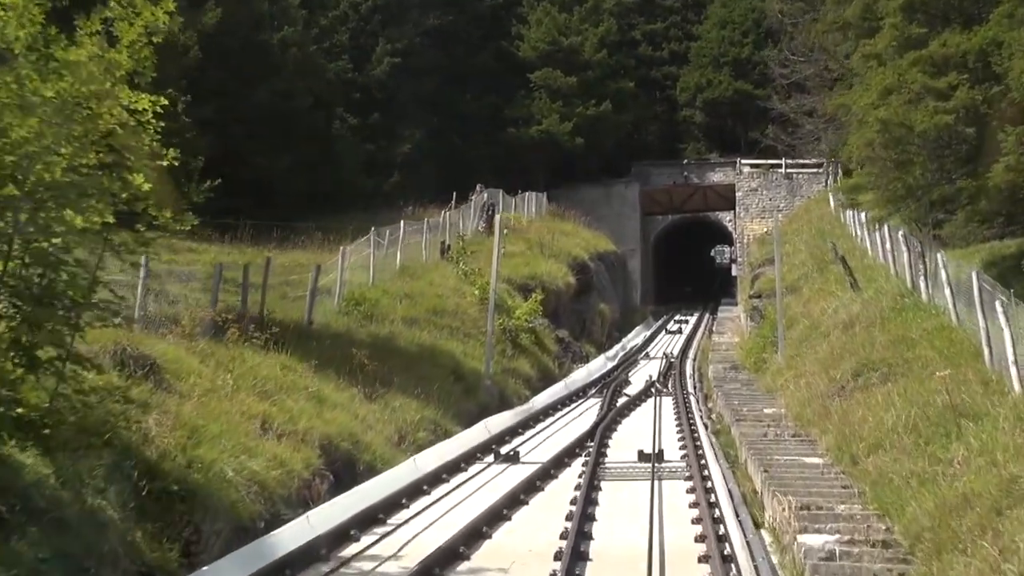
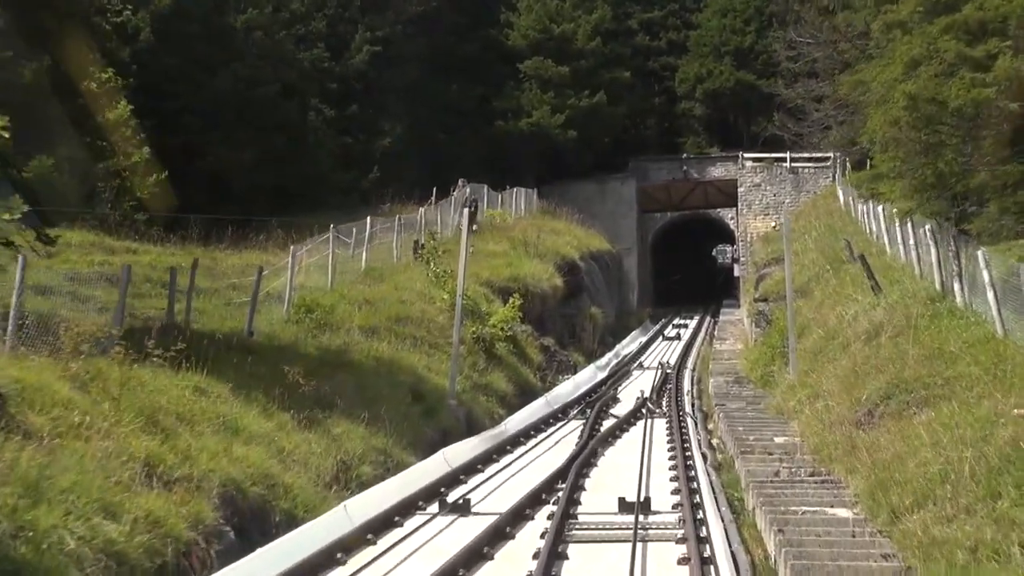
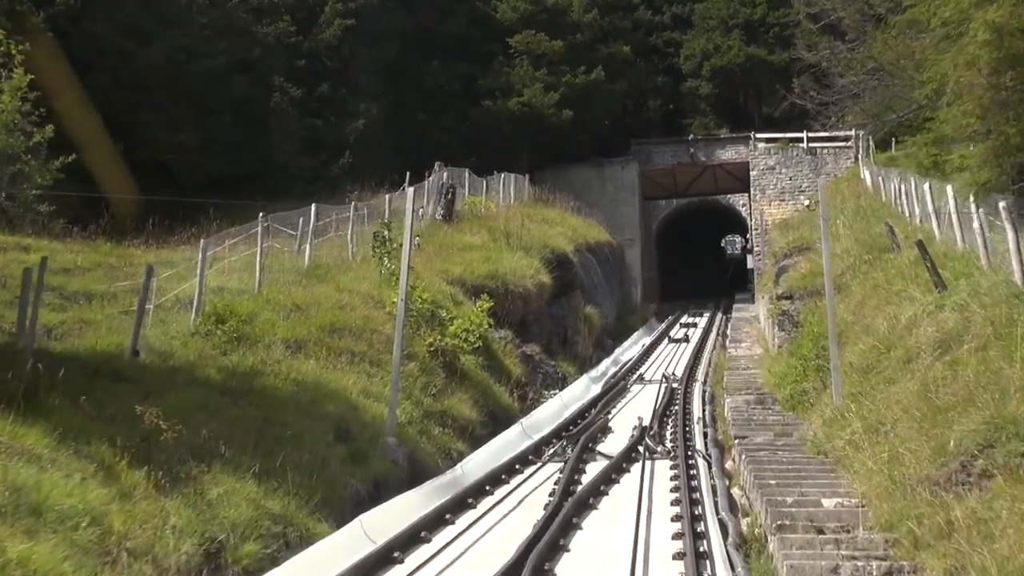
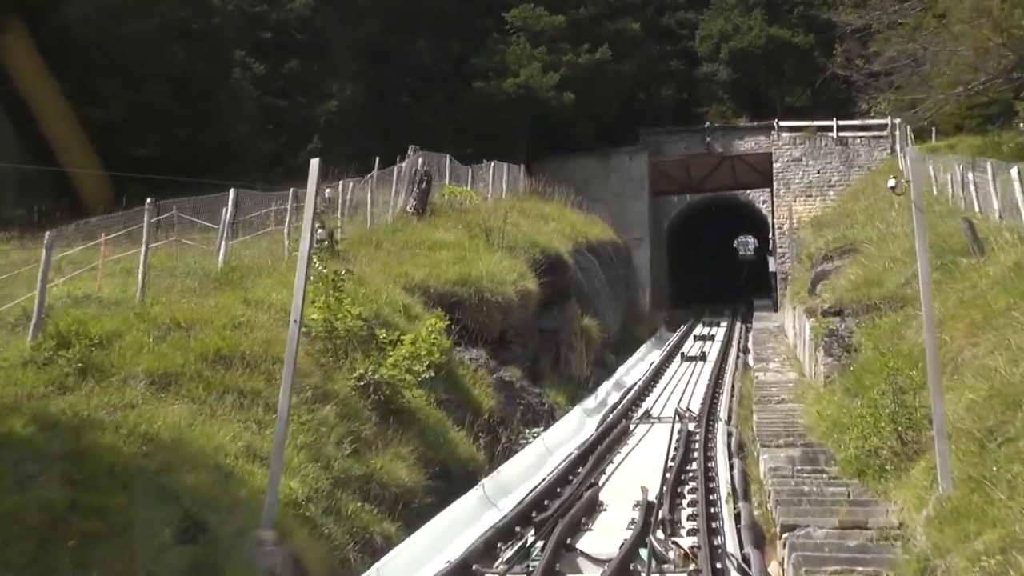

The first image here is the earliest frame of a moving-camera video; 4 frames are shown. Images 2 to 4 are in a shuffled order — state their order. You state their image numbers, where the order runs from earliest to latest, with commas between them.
2, 3, 4
